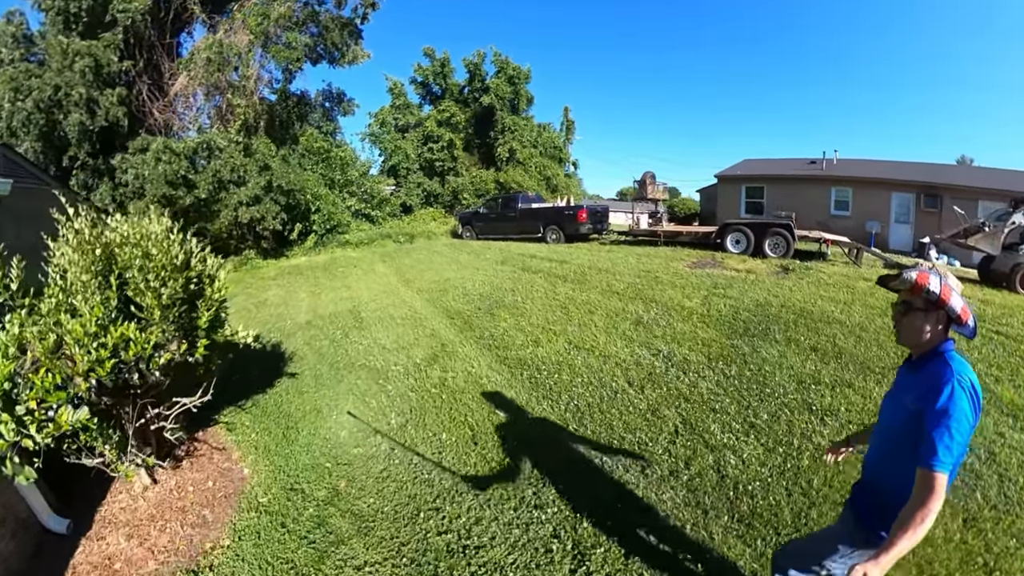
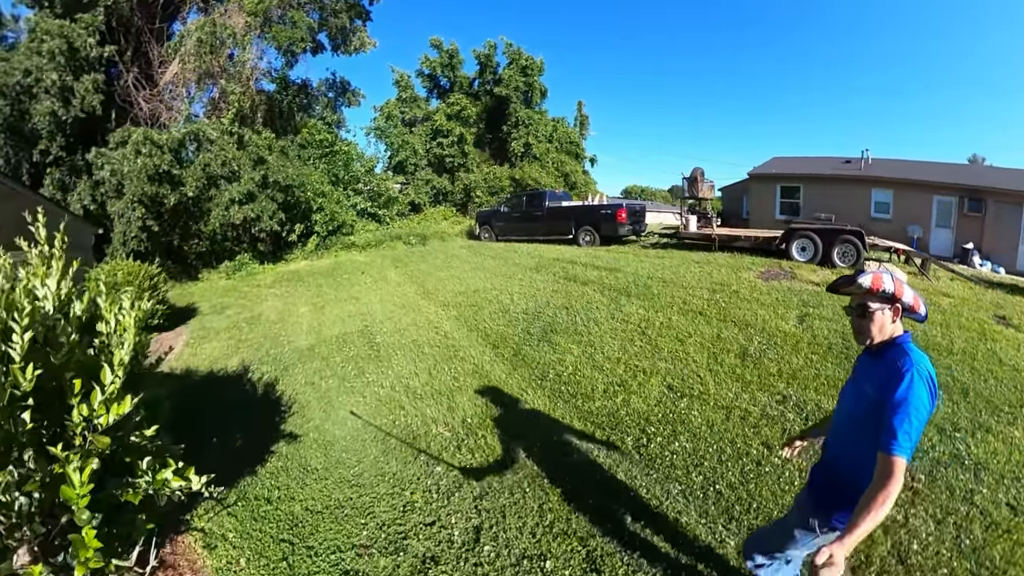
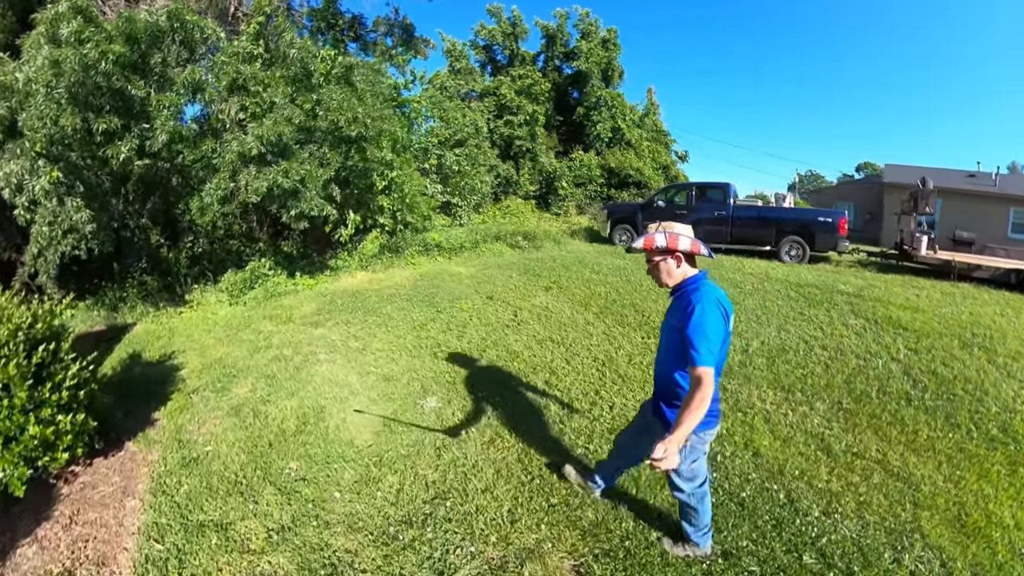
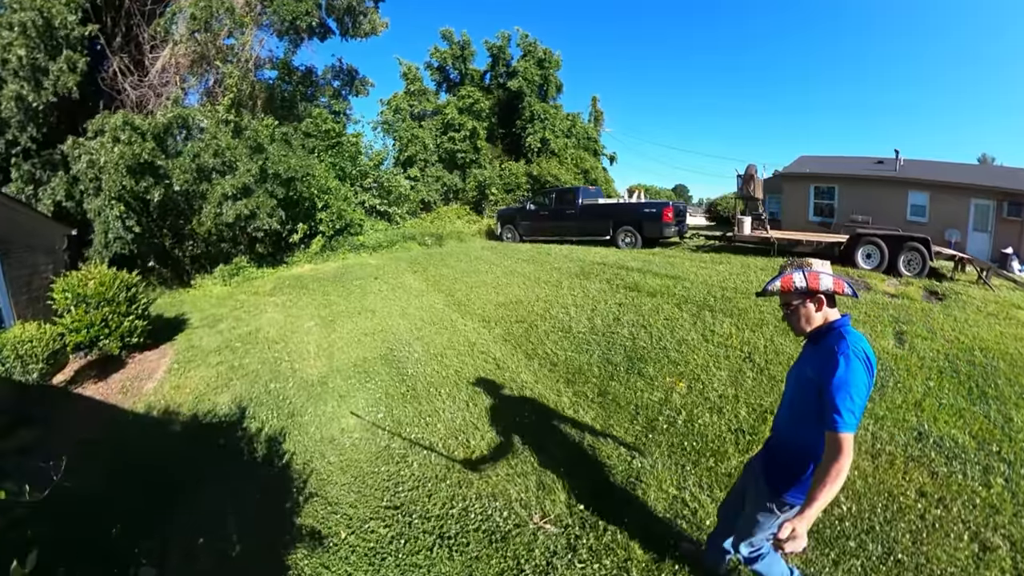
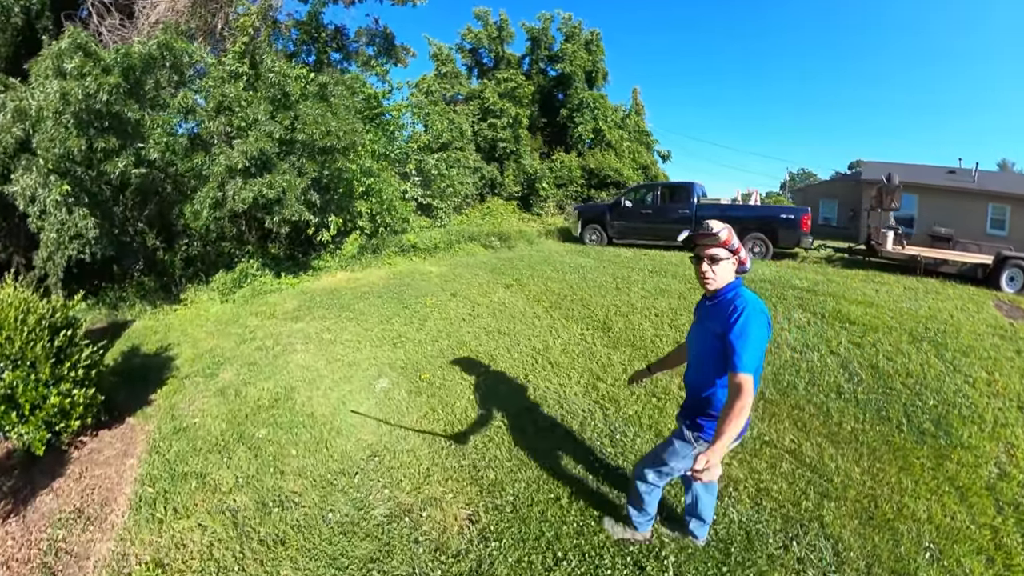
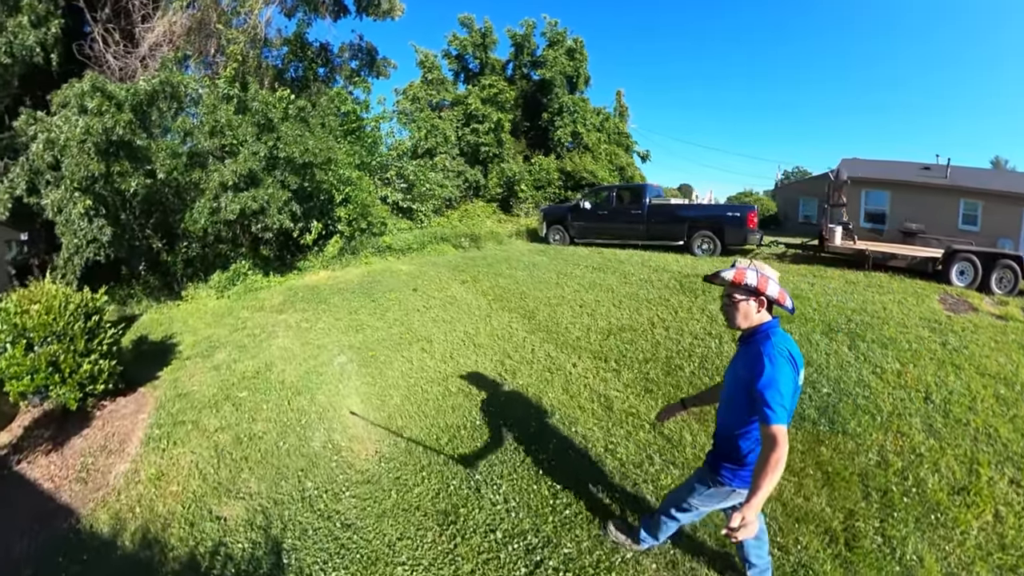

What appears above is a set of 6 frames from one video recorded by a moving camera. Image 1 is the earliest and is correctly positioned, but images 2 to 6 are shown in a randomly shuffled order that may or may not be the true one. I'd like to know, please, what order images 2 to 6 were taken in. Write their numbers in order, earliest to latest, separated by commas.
2, 4, 6, 5, 3
